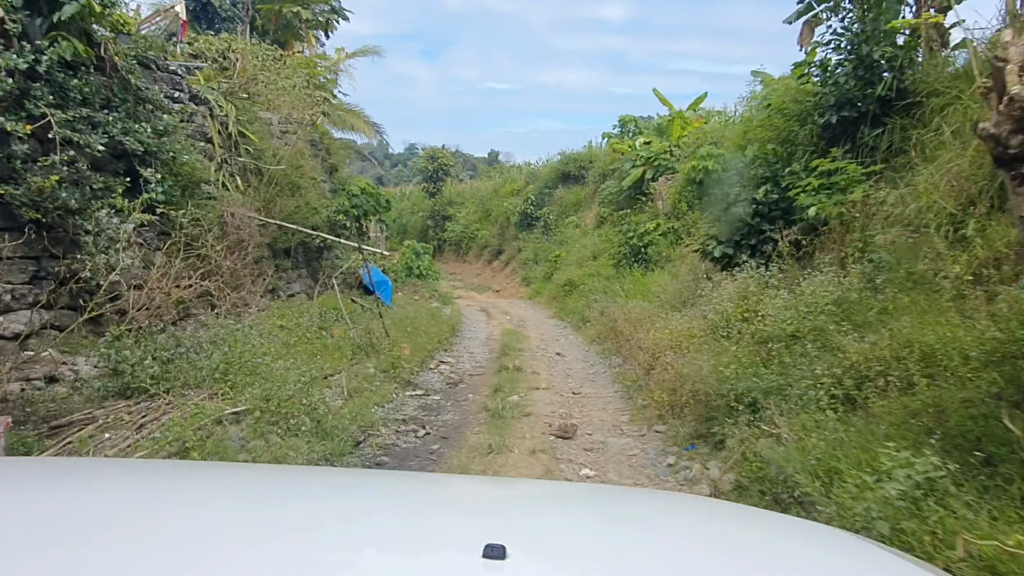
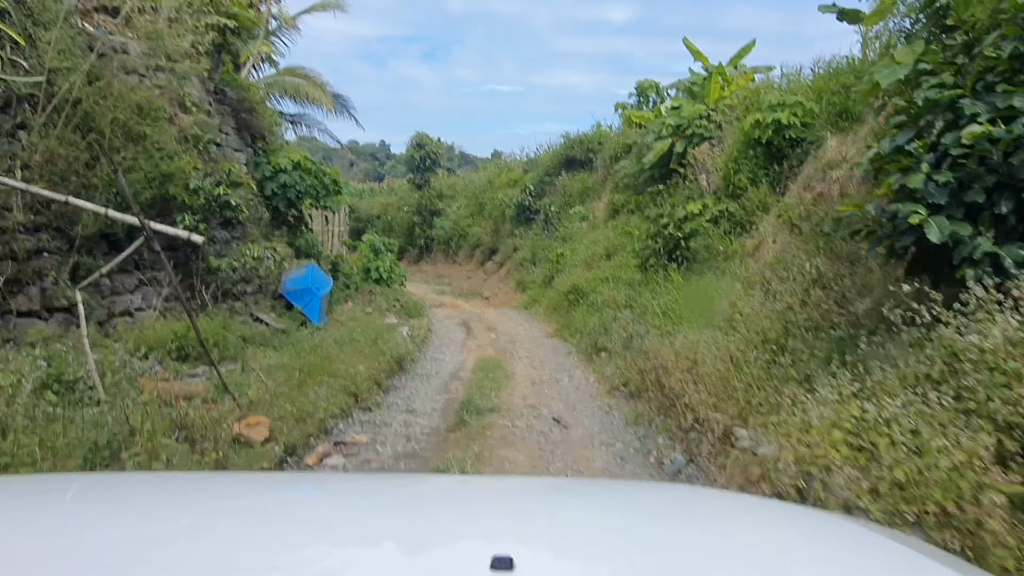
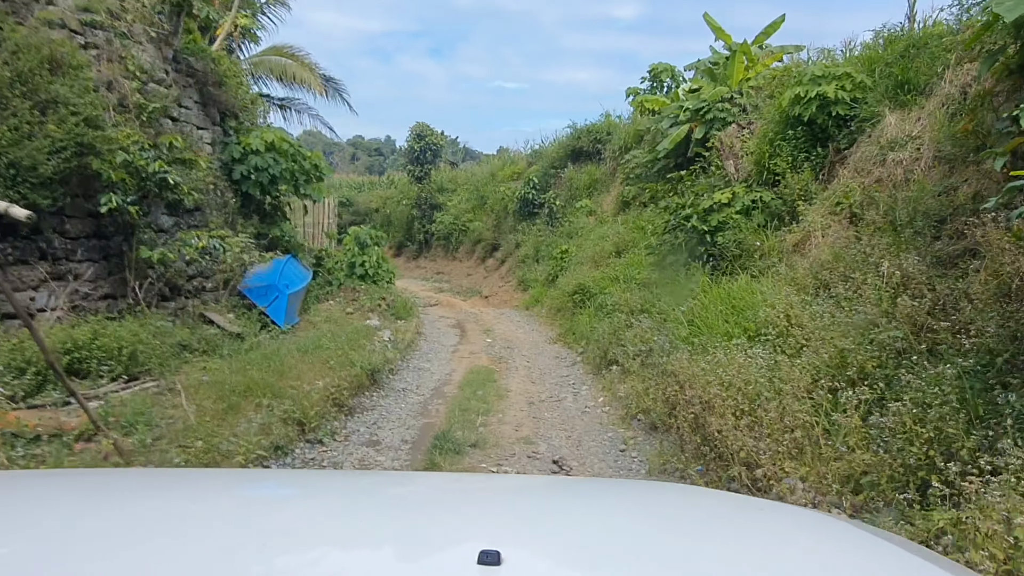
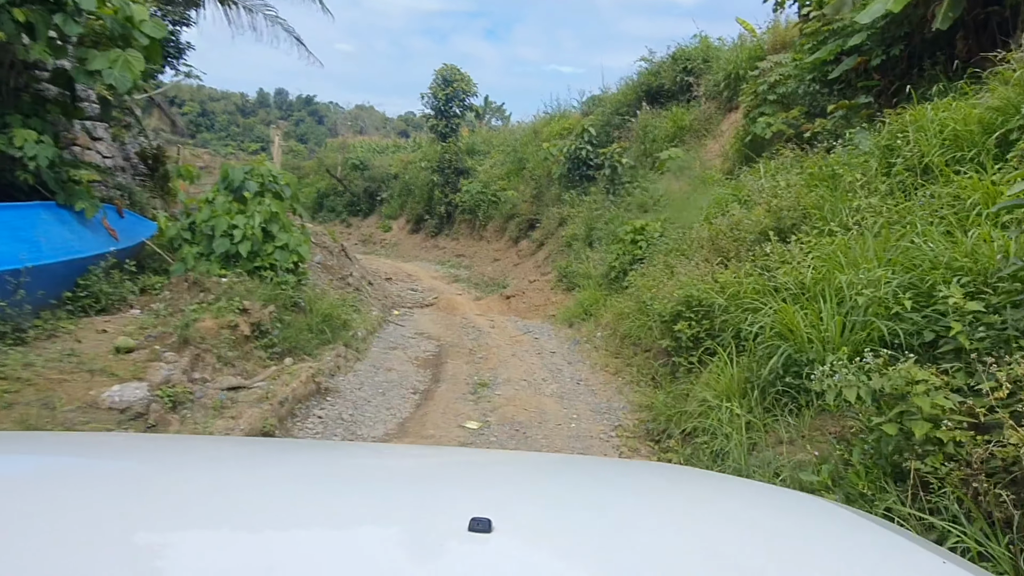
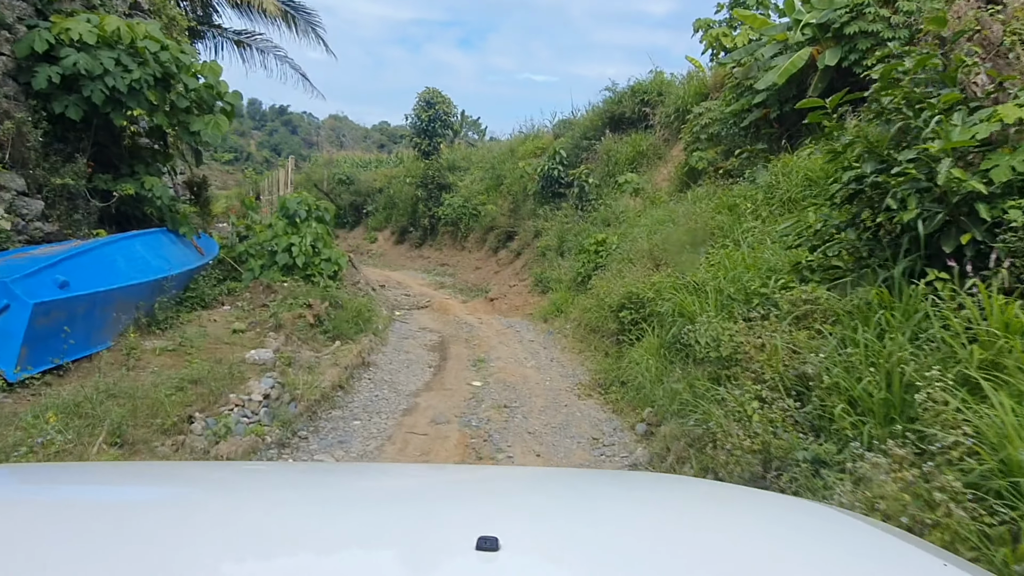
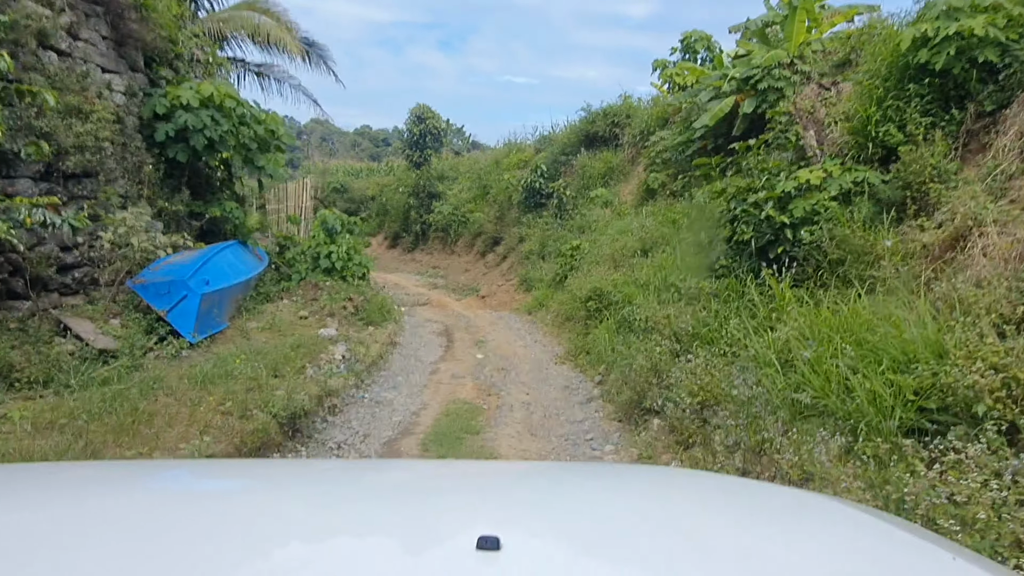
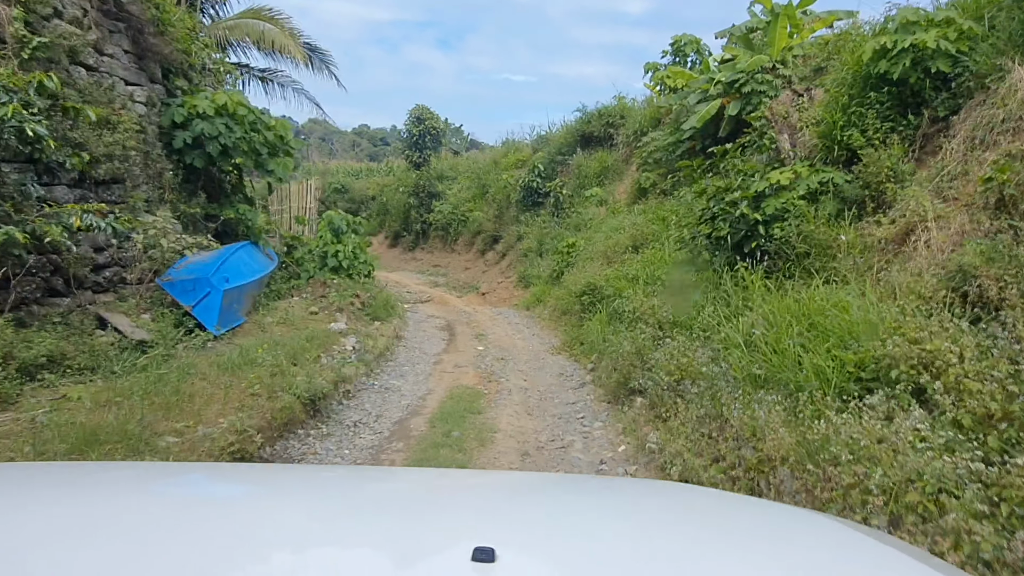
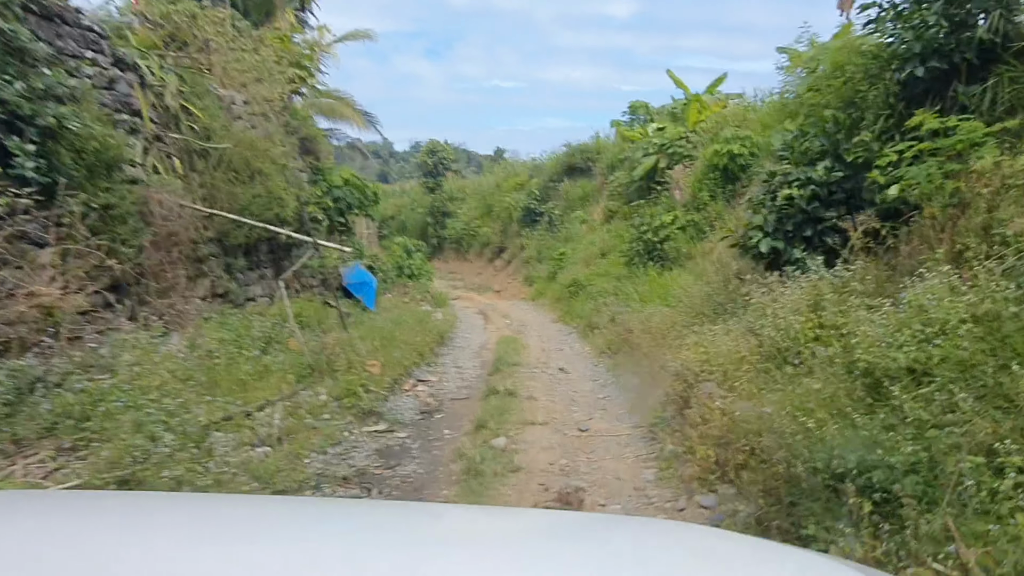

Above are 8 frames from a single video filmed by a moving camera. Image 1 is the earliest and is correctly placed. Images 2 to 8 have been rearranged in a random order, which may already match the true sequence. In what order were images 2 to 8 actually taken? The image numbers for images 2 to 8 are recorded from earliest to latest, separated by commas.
8, 2, 3, 7, 6, 5, 4
